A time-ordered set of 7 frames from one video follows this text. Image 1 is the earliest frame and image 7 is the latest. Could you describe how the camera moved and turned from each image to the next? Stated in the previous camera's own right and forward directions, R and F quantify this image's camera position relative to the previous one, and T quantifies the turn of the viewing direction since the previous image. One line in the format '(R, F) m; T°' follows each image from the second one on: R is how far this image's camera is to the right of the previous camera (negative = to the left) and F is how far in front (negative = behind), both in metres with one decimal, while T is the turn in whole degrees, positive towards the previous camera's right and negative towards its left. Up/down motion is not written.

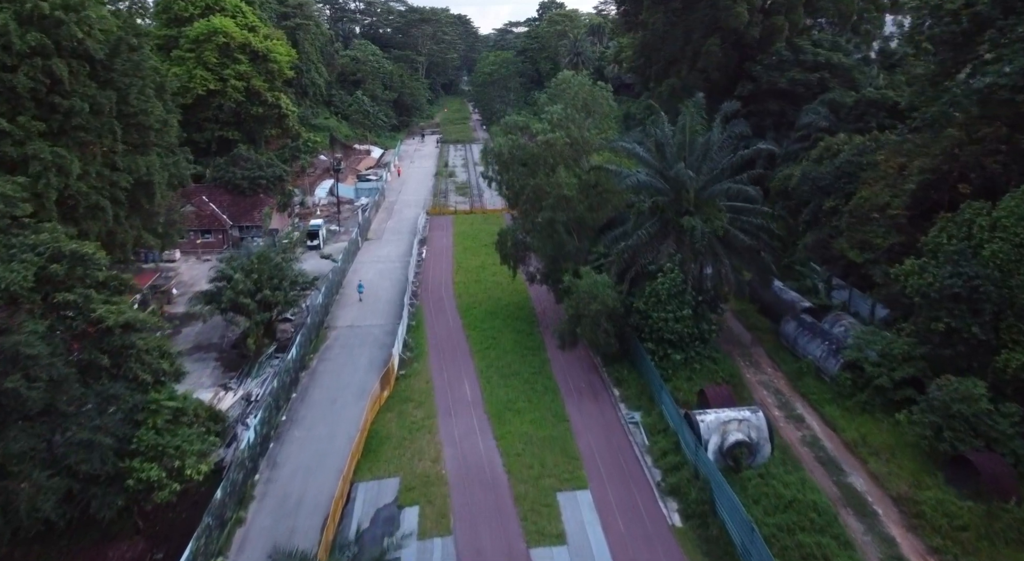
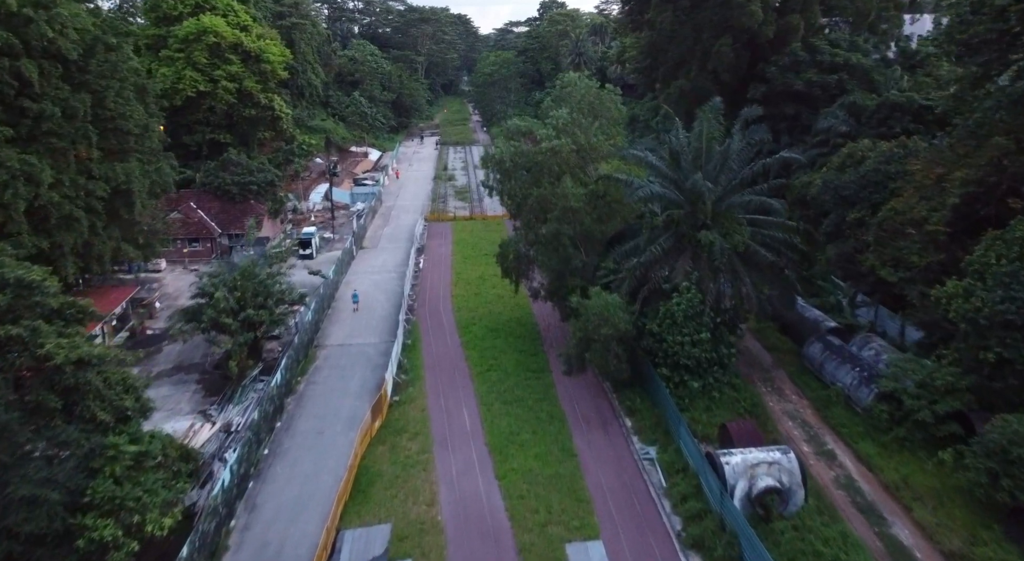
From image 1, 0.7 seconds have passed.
(-0.1, +1.5) m; 0°
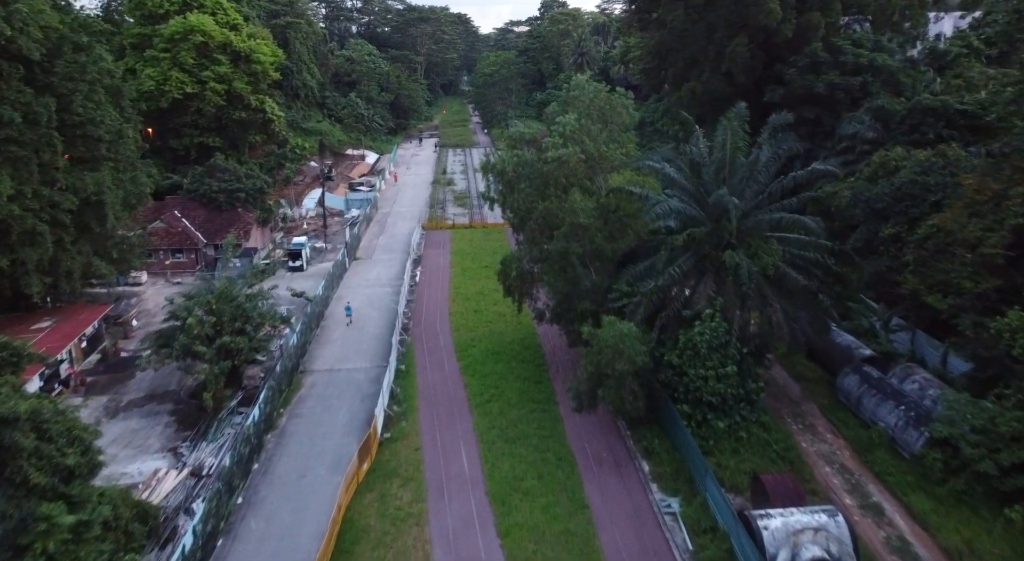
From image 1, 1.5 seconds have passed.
(-0.1, +1.8) m; 0°
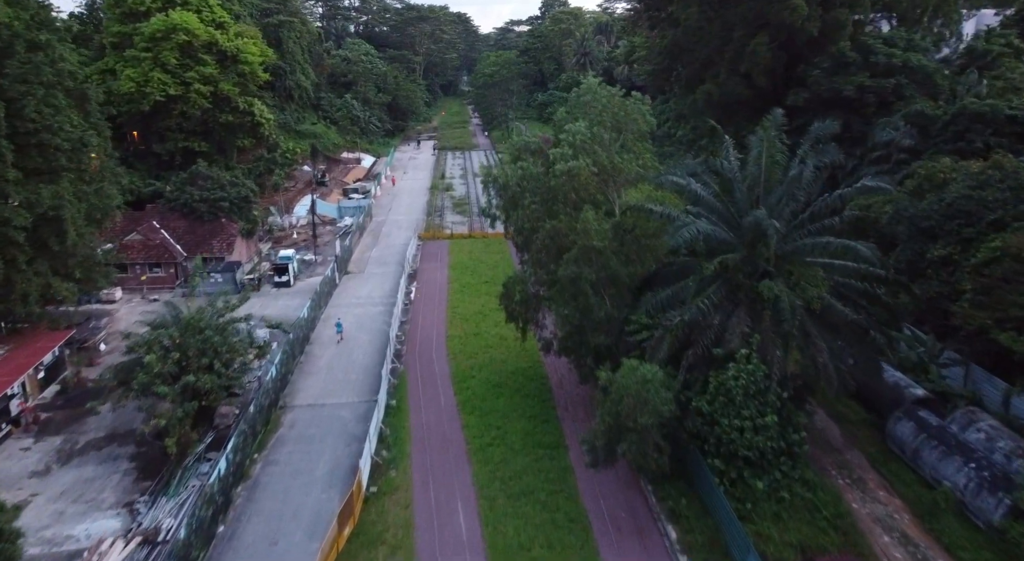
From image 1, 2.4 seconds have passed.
(-0.1, +2.1) m; 0°
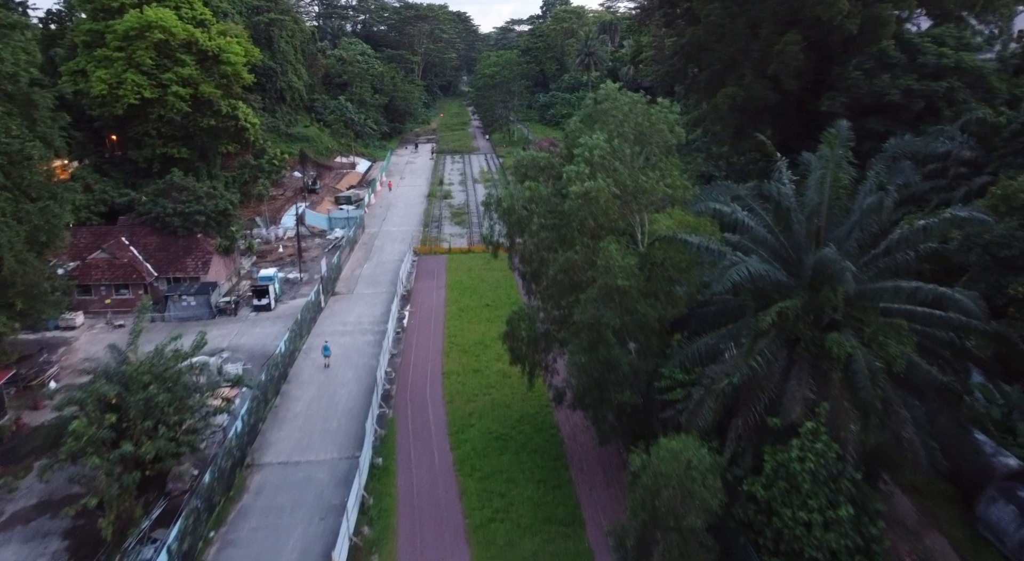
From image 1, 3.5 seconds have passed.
(-0.1, +2.7) m; 0°
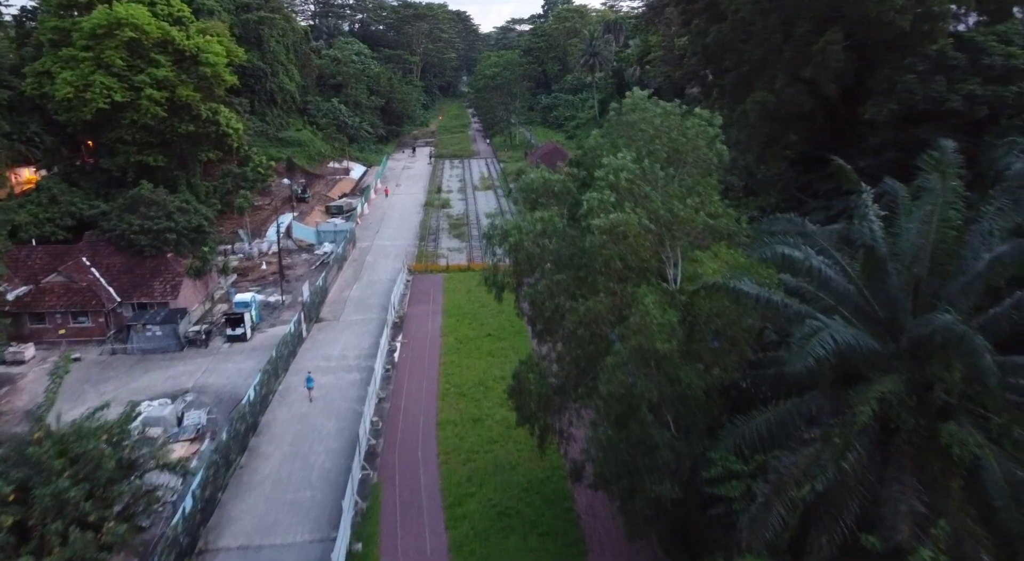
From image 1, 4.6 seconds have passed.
(-0.1, +2.8) m; 0°
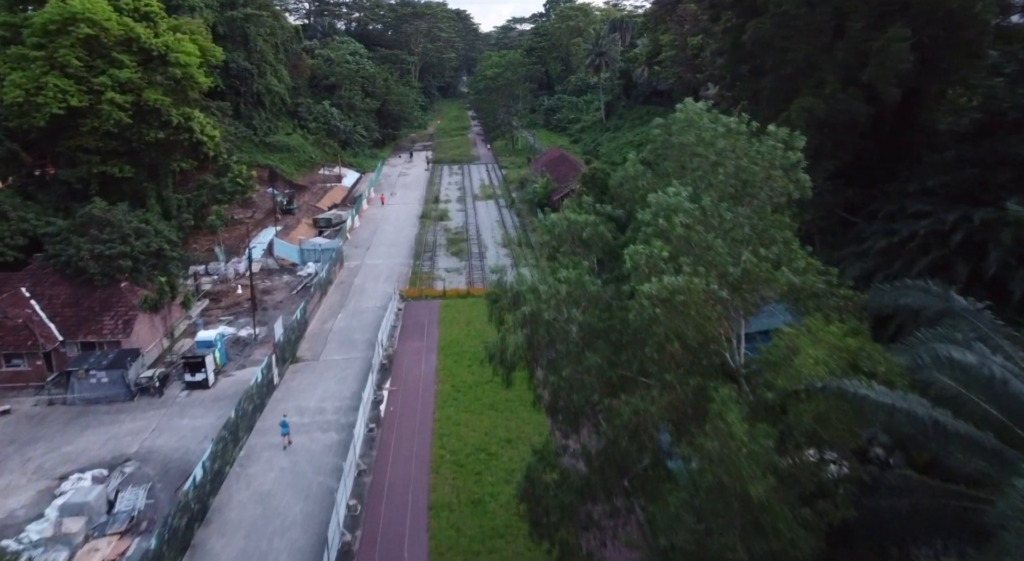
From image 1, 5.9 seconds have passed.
(-0.2, +3.3) m; 0°
